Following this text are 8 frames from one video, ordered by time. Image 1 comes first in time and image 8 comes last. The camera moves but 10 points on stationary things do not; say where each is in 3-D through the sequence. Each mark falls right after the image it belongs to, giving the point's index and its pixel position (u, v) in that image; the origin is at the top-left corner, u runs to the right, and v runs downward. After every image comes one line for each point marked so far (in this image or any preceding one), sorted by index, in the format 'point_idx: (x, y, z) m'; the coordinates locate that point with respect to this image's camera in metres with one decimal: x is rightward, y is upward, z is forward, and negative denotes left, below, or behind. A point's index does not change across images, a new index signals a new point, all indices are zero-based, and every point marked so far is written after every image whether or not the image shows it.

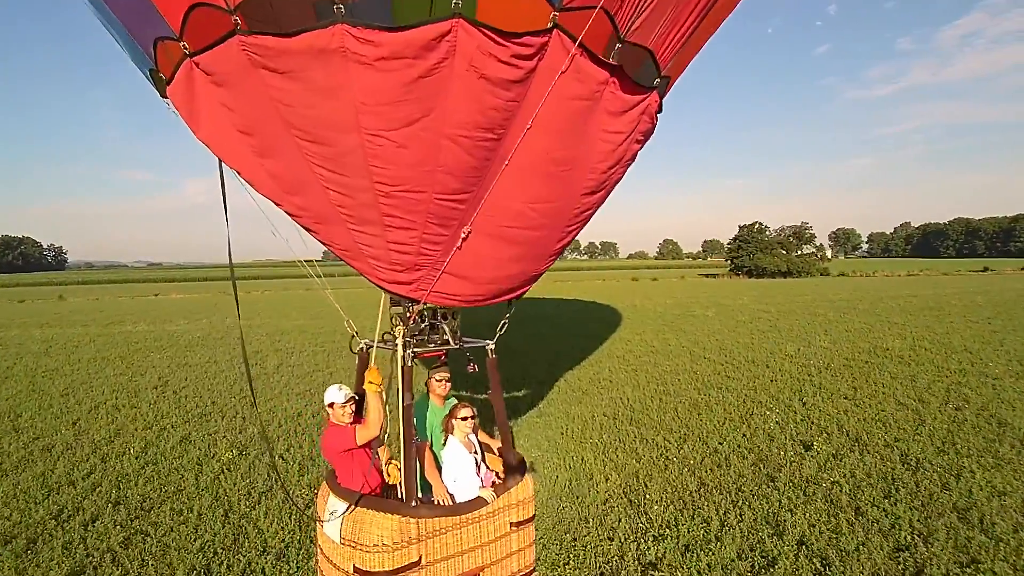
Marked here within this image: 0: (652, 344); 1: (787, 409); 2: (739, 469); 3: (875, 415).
0: (+3.1, -1.2, +13.8) m
1: (+3.2, -1.4, +7.3) m
2: (+1.9, -1.5, +5.3) m
3: (+4.1, -1.4, +7.1) m
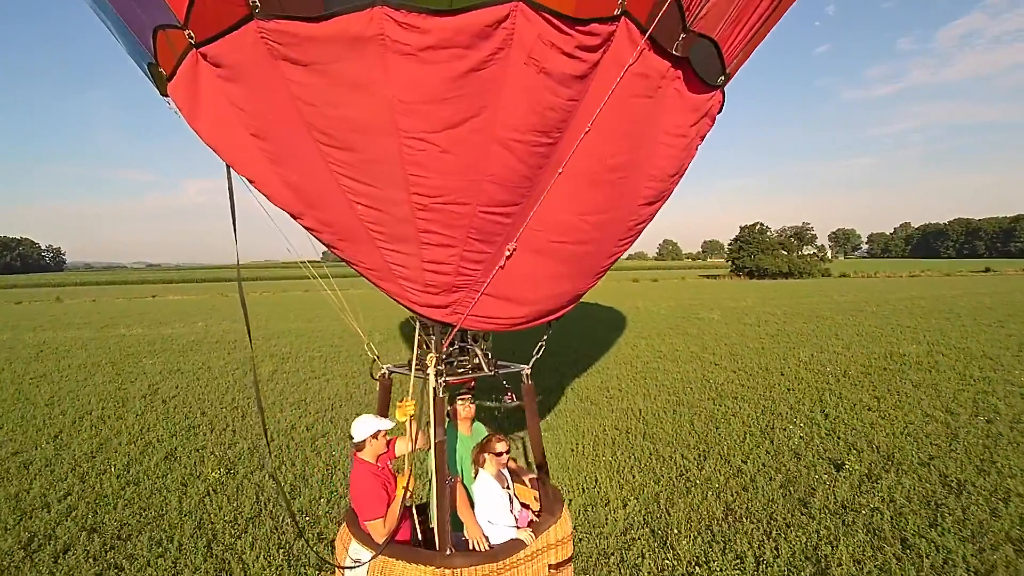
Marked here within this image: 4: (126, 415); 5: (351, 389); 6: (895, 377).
0: (+3.2, -1.3, +13.4) m
1: (+3.3, -1.5, +6.9) m
2: (+2.0, -1.6, +4.8) m
3: (+4.2, -1.5, +6.7) m
4: (-5.6, -1.8, +9.0) m
5: (-2.6, -1.6, +10.1) m
6: (+5.8, -1.3, +9.5) m
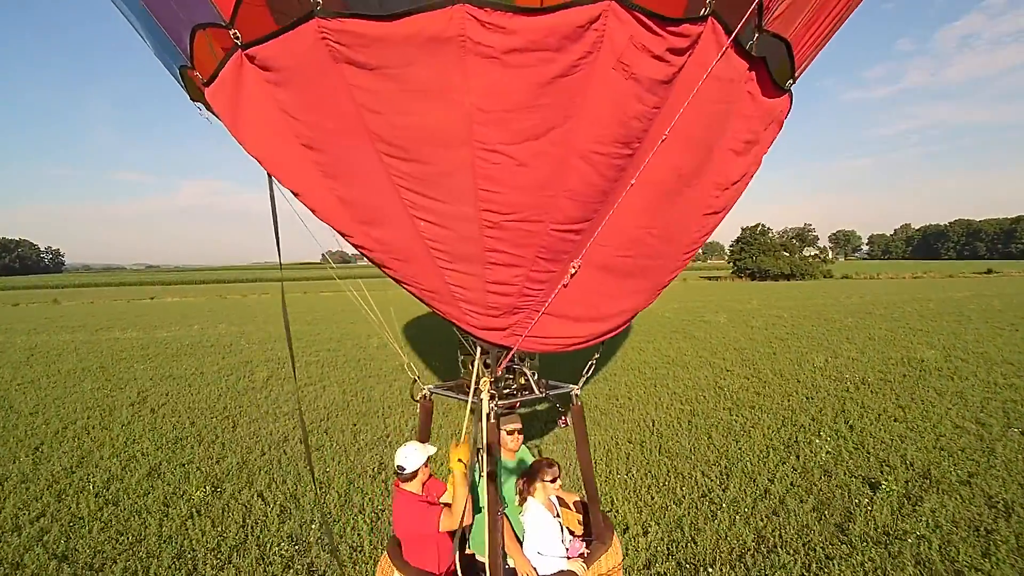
0: (+3.2, -1.4, +13.0) m
1: (+3.3, -1.5, +6.5) m
2: (+2.0, -1.6, +4.4) m
3: (+4.2, -1.5, +6.3) m
4: (-5.5, -1.9, +8.6) m
5: (-2.5, -1.7, +9.7) m
6: (+5.8, -1.4, +9.0) m
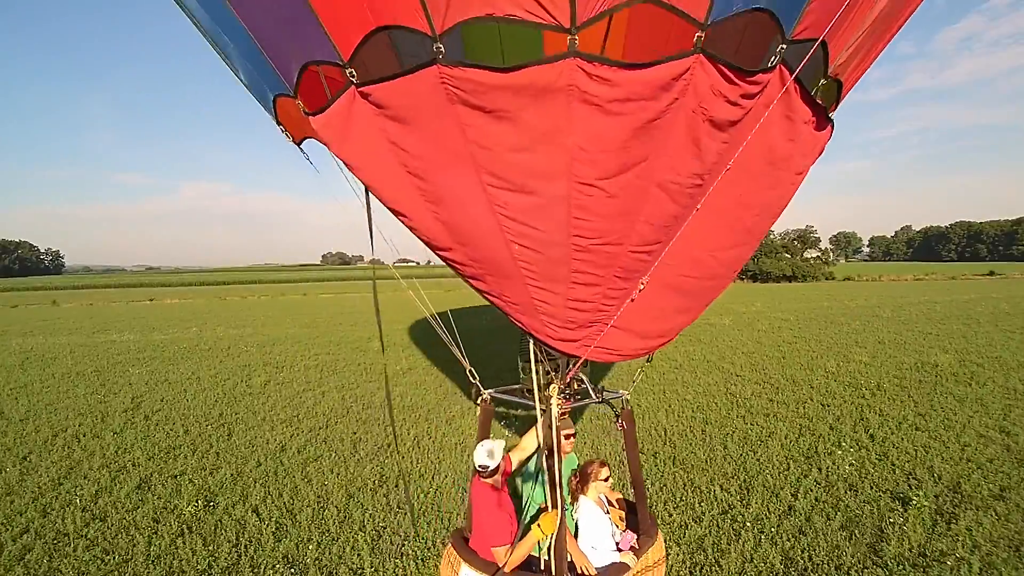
0: (+3.3, -1.4, +12.8) m
1: (+3.4, -1.6, +6.2) m
2: (+2.1, -1.7, +4.2) m
3: (+4.3, -1.6, +6.0) m
4: (-5.4, -1.9, +8.3) m
5: (-2.5, -1.7, +9.4) m
6: (+5.9, -1.4, +8.8) m
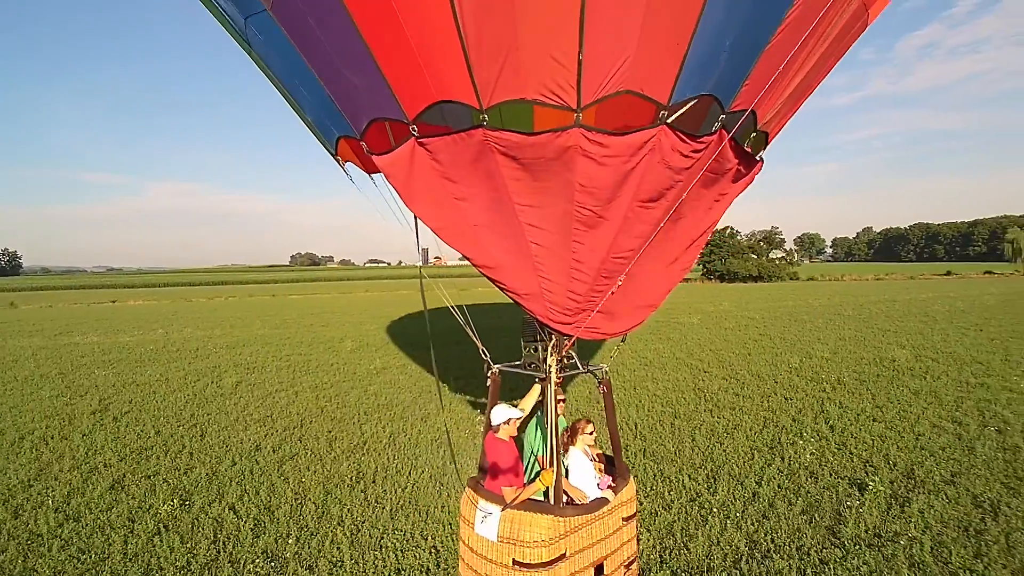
0: (+2.8, -1.4, +13.0) m
1: (+3.2, -1.5, +6.5) m
2: (+1.9, -1.6, +4.4) m
3: (+4.0, -1.5, +6.3) m
4: (-5.8, -1.9, +8.2) m
5: (-2.8, -1.7, +9.4) m
6: (+5.5, -1.4, +9.2) m
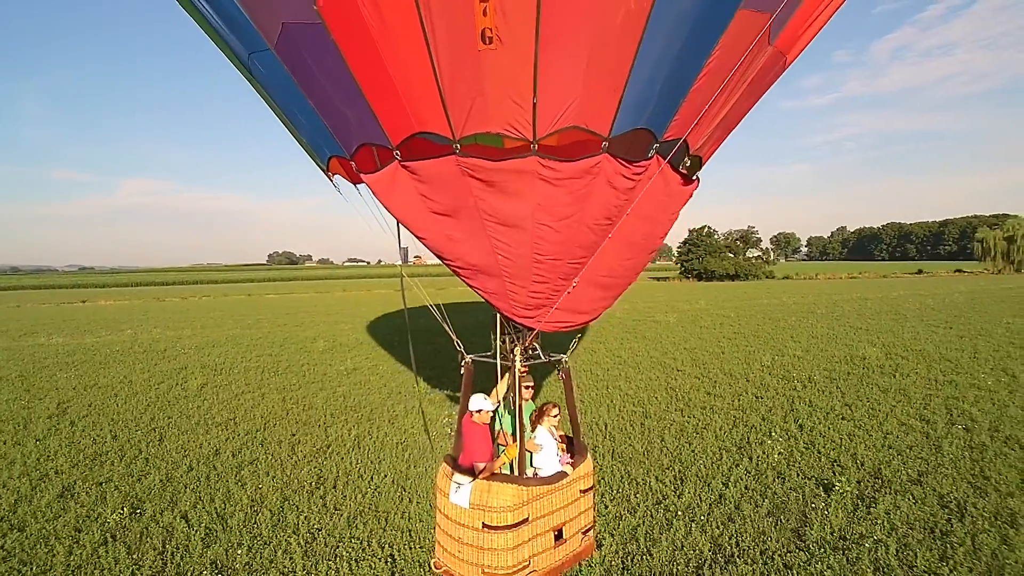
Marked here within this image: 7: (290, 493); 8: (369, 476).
0: (+2.2, -1.4, +13.0) m
1: (+2.8, -1.5, +6.4) m
2: (+1.7, -1.6, +4.3) m
3: (+3.7, -1.5, +6.3) m
4: (-6.1, -1.9, +7.9) m
5: (-3.3, -1.7, +9.2) m
6: (+5.1, -1.4, +9.2) m
7: (-1.9, -1.8, +5.5) m
8: (-1.3, -1.7, +5.7) m
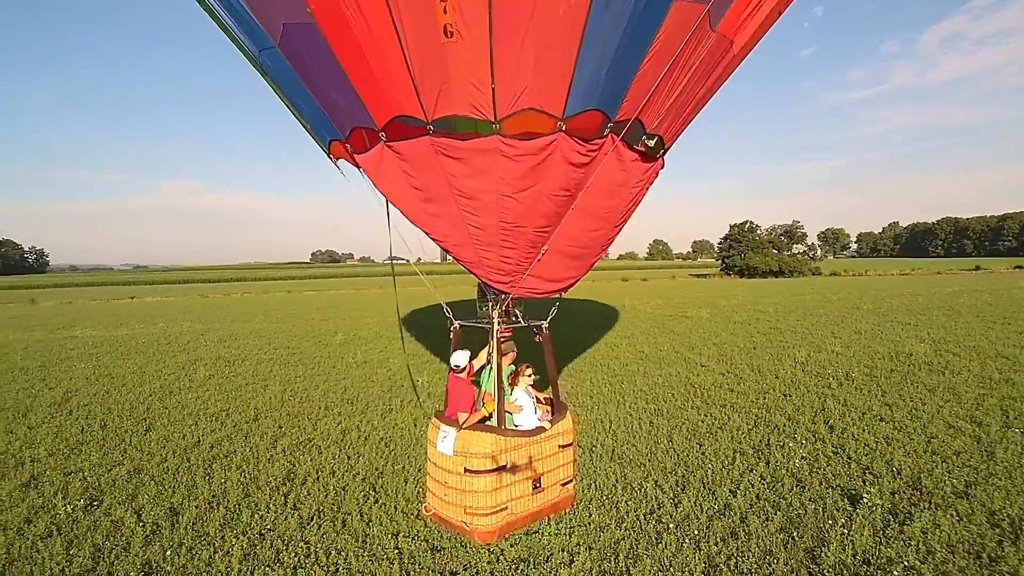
0: (+2.6, -1.2, +12.3) m
1: (+2.7, -1.4, +5.7) m
2: (+1.5, -1.5, +3.6) m
3: (+3.6, -1.4, +5.5) m
4: (-6.1, -1.7, +7.7) m
5: (-3.2, -1.5, +8.8) m
6: (+5.2, -1.2, +8.3) m
7: (-2.1, -1.6, +5.1) m
8: (-1.4, -1.5, +5.2) m
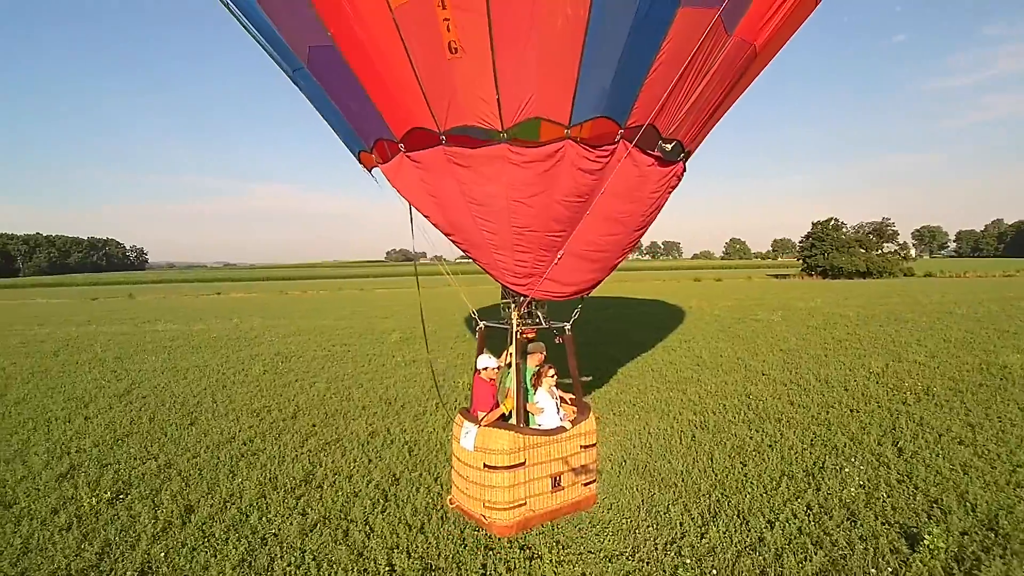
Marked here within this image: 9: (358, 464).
0: (+3.5, -1.2, +11.6) m
1: (+2.9, -1.4, +5.0) m
2: (+1.4, -1.5, +3.2) m
3: (+3.8, -1.4, +4.8) m
4: (-5.6, -1.7, +8.0) m
5: (-2.6, -1.5, +8.8) m
6: (+5.7, -1.3, +7.4) m
7: (-1.9, -1.6, +5.0) m
8: (-1.2, -1.5, +5.1) m
9: (-1.3, -1.5, +5.4) m
